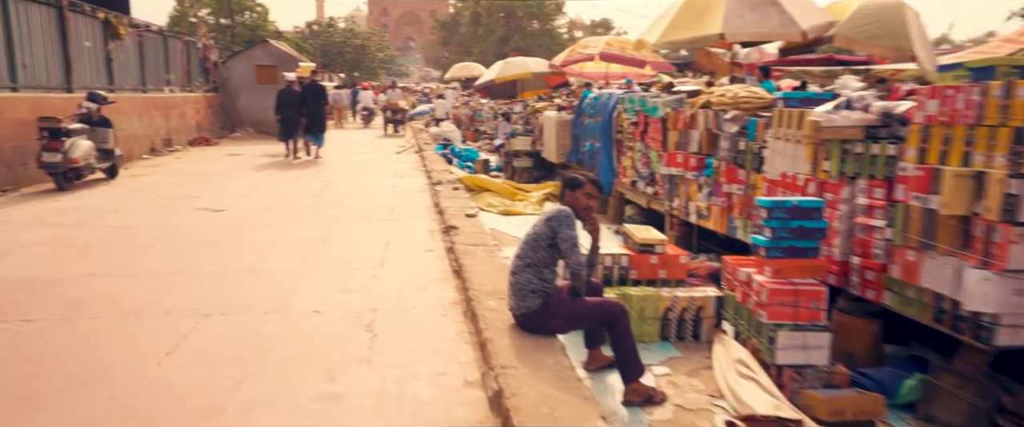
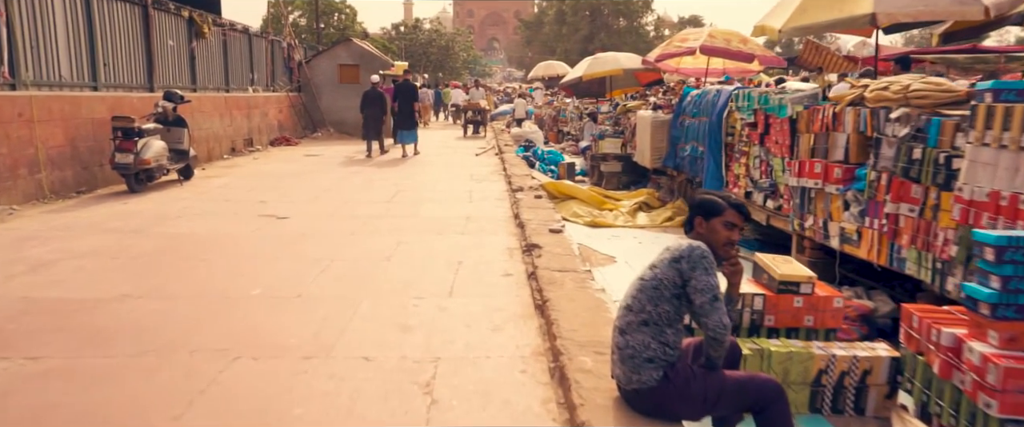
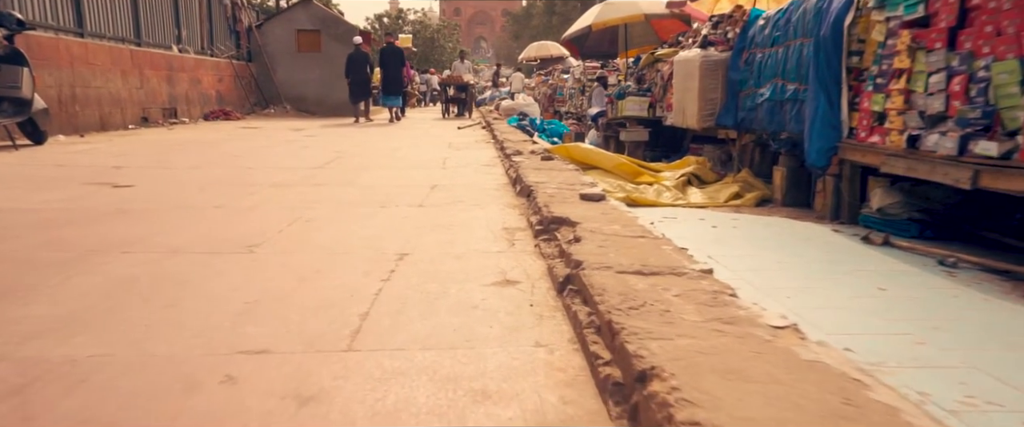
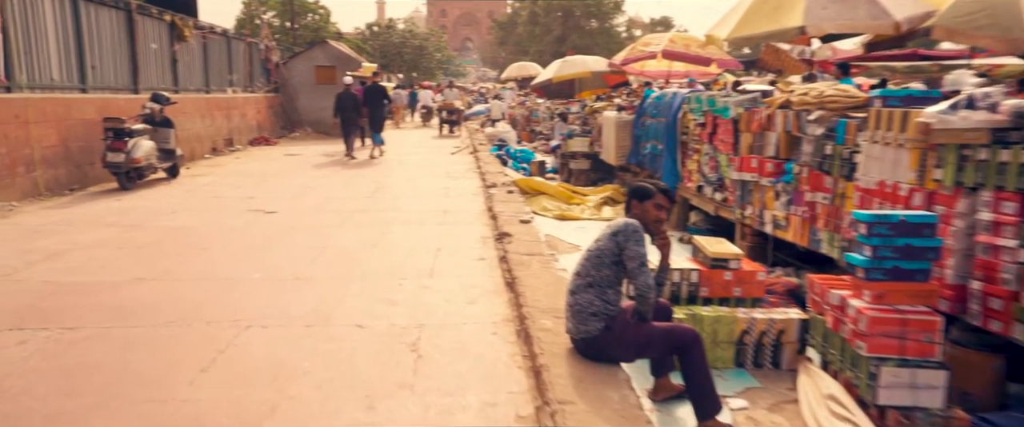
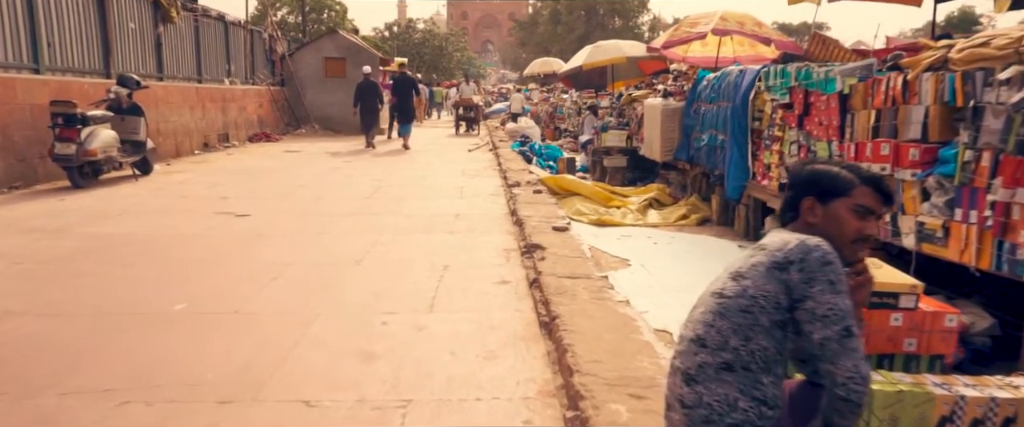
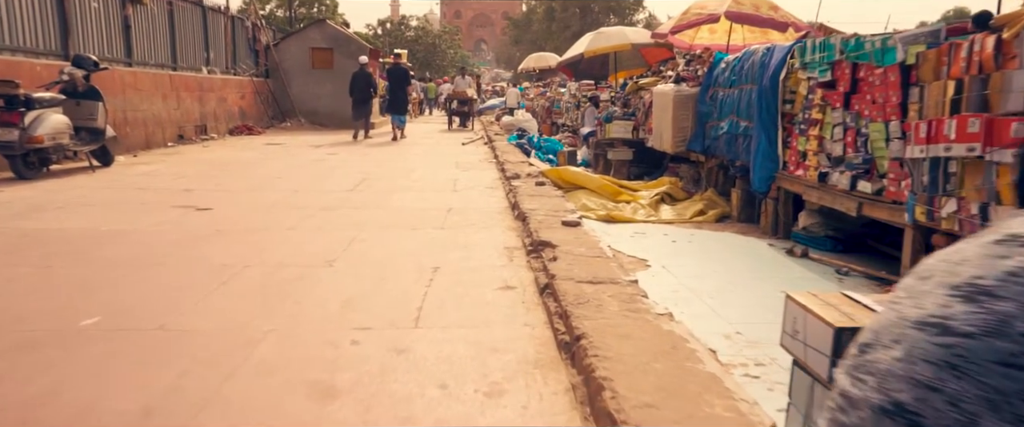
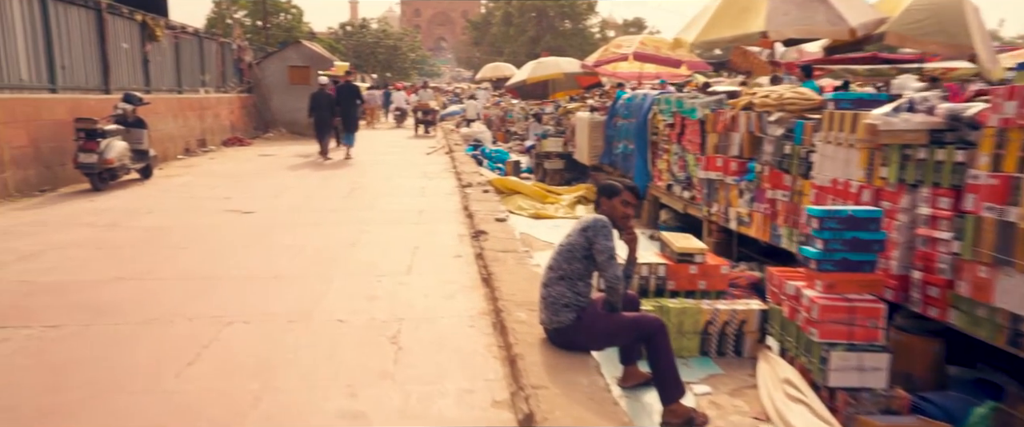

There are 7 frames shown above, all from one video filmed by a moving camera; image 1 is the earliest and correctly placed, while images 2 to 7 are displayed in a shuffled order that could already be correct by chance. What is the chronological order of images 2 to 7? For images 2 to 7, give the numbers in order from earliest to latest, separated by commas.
7, 4, 2, 5, 6, 3
